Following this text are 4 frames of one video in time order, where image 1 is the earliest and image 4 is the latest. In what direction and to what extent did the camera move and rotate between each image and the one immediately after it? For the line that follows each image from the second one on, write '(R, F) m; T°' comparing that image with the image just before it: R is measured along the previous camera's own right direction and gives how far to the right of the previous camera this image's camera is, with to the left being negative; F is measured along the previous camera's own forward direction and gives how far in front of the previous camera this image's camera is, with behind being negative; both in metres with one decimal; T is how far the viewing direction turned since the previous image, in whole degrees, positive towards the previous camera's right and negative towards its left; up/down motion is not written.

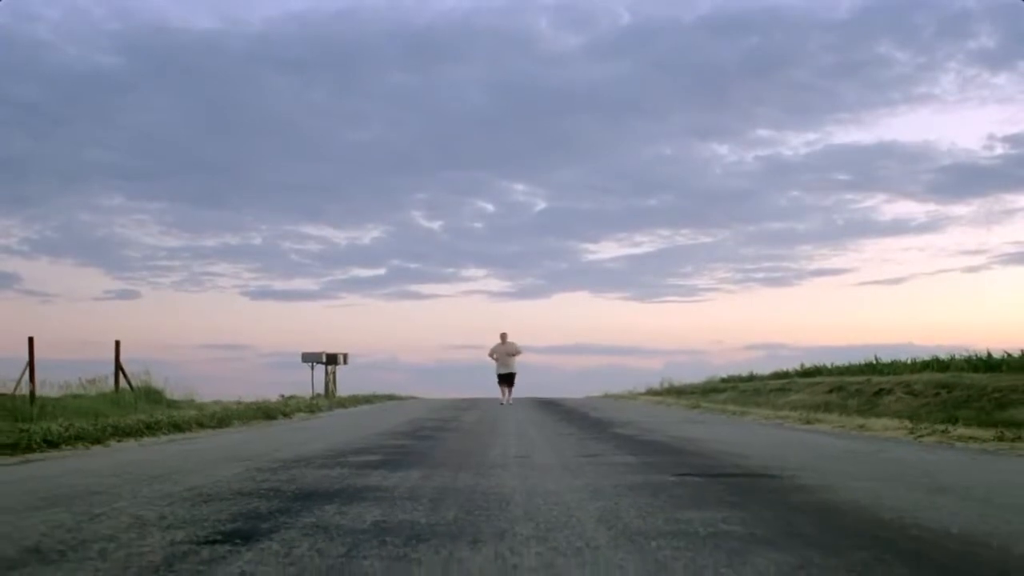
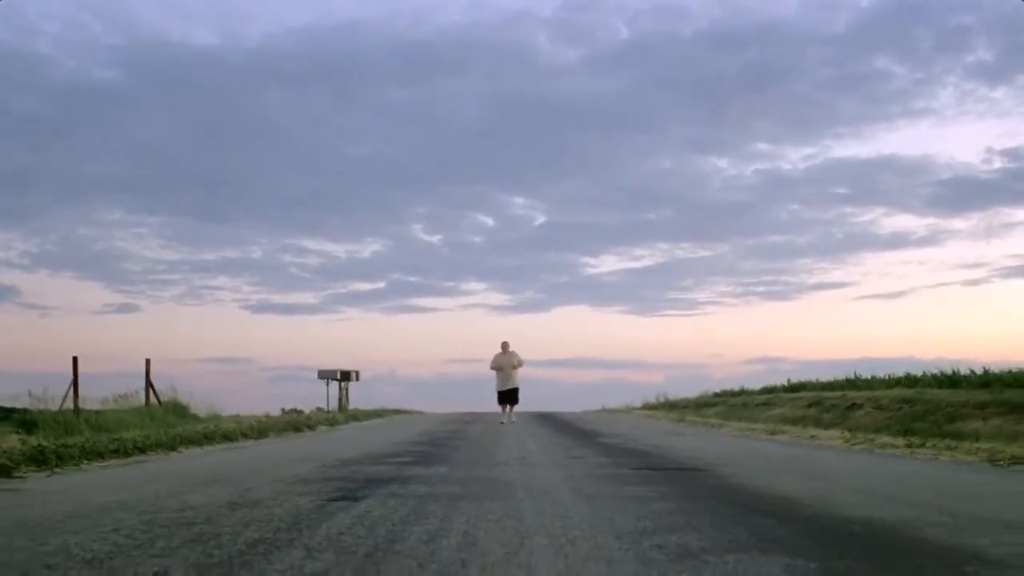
(-0.2, -1.1) m; 0°
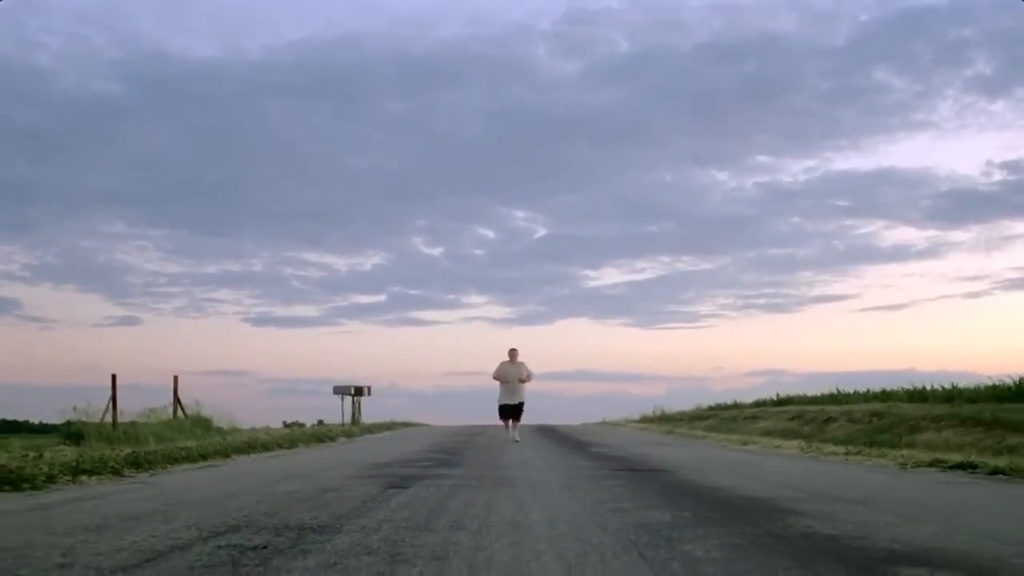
(-0.4, -0.5) m; 0°
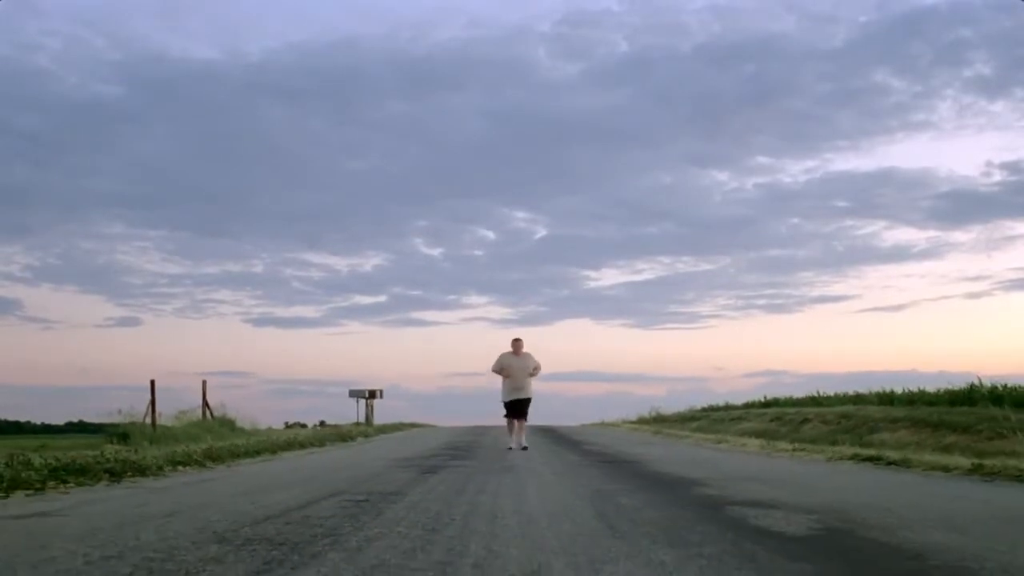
(-0.4, -0.4) m; 0°
